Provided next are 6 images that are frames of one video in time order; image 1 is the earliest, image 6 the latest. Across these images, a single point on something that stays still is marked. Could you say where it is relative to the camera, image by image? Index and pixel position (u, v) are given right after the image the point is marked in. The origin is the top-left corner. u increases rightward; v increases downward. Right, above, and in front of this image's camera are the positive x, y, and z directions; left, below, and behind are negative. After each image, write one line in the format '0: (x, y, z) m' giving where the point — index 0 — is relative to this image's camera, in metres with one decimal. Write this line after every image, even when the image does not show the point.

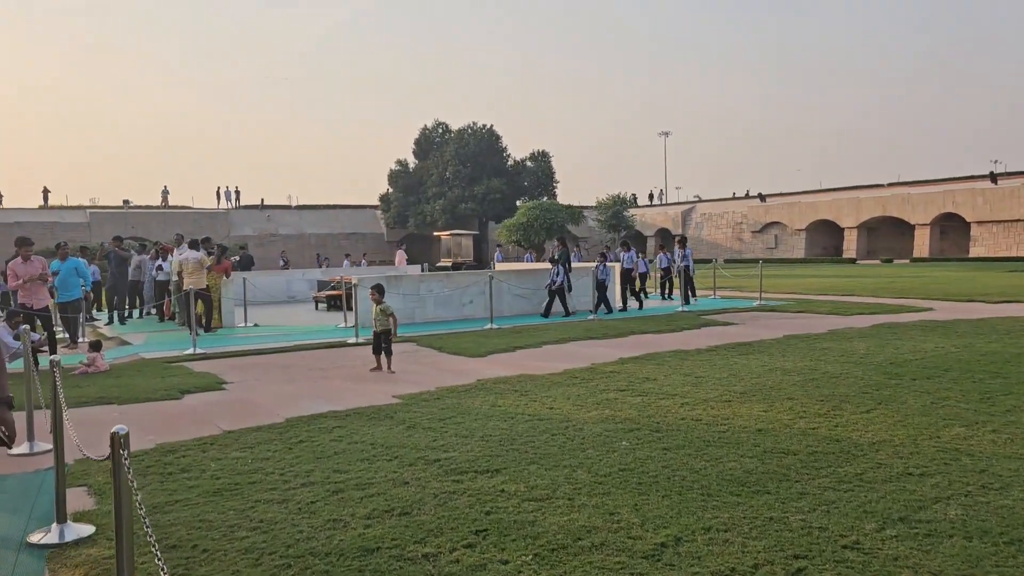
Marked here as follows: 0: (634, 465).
0: (+1.0, -1.4, +5.9) m
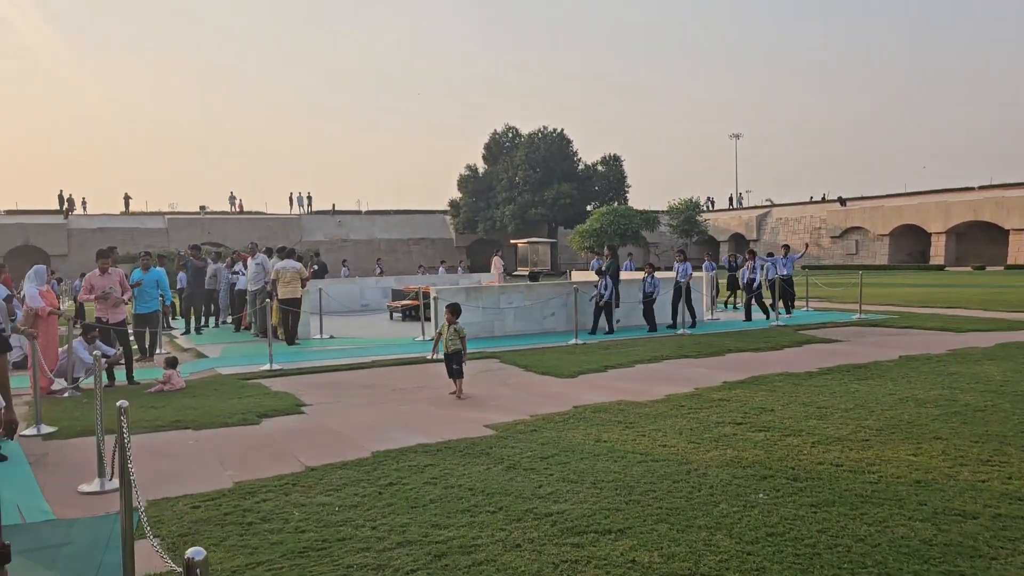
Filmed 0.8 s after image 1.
0: (+1.8, -1.6, +5.0) m
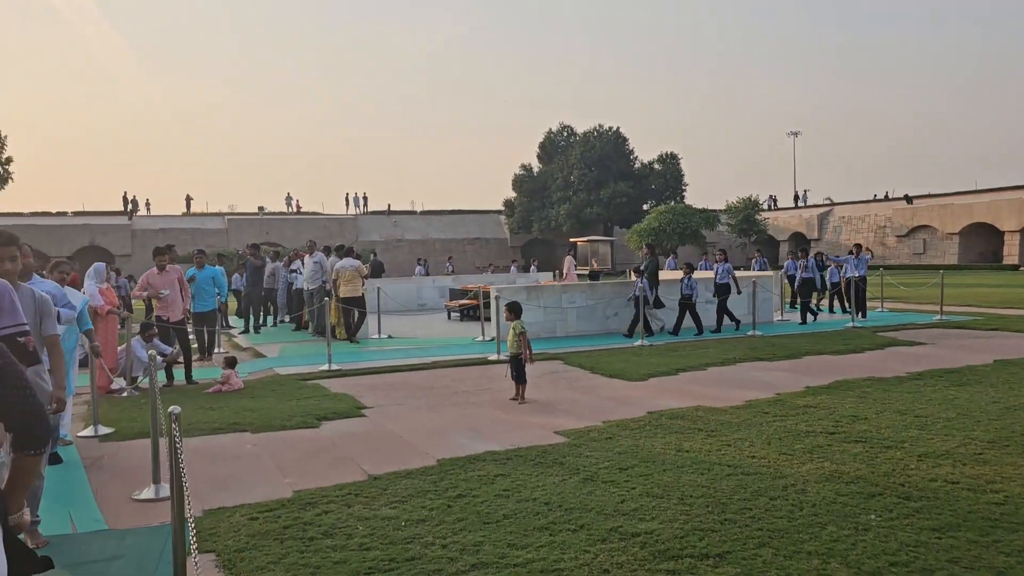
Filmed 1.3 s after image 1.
0: (+2.3, -1.6, +4.4) m
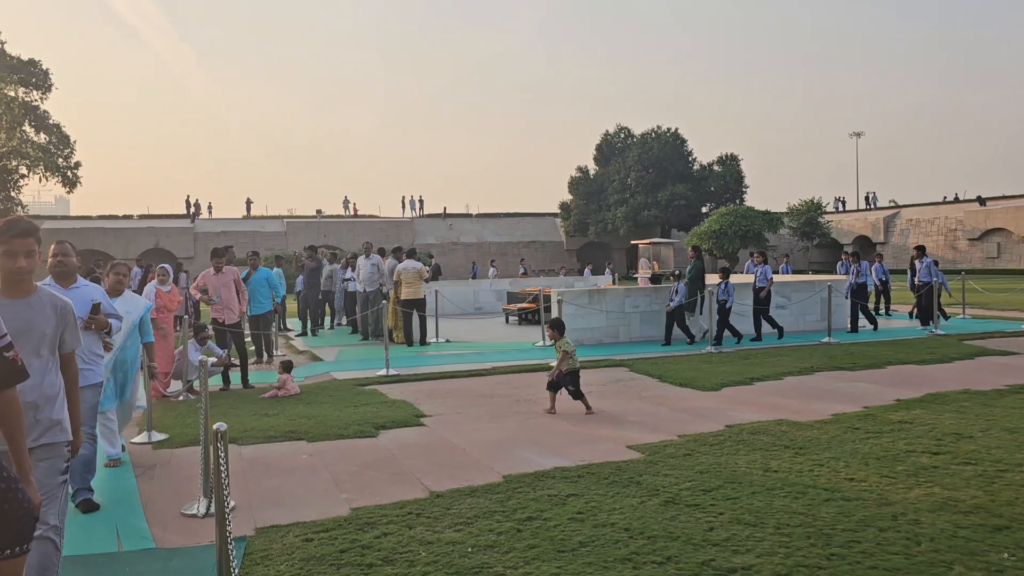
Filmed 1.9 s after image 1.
0: (+2.7, -1.6, +3.7) m
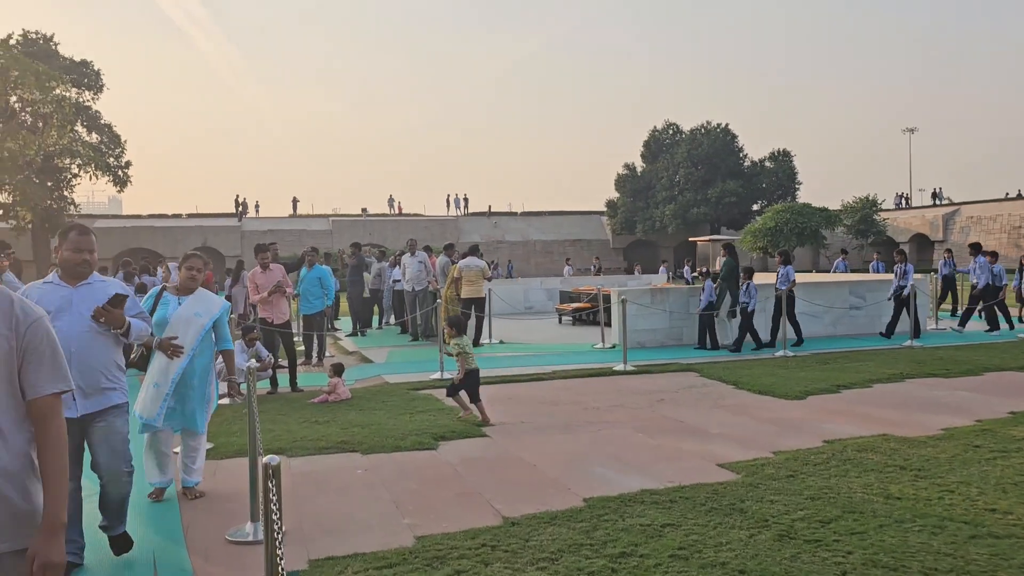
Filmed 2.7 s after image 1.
0: (+3.2, -1.6, +2.9) m
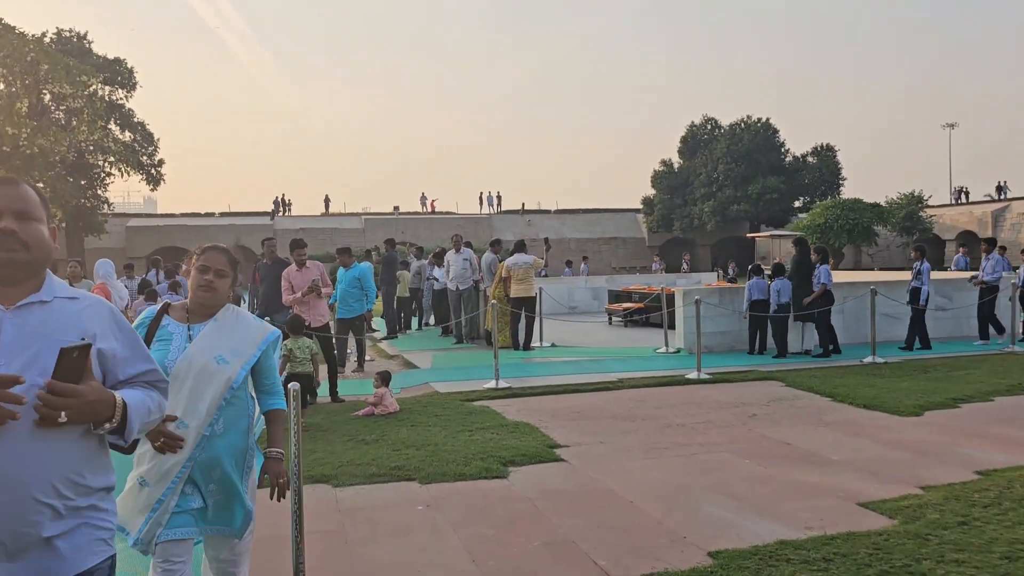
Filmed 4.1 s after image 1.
0: (+3.6, -1.6, +1.7) m
